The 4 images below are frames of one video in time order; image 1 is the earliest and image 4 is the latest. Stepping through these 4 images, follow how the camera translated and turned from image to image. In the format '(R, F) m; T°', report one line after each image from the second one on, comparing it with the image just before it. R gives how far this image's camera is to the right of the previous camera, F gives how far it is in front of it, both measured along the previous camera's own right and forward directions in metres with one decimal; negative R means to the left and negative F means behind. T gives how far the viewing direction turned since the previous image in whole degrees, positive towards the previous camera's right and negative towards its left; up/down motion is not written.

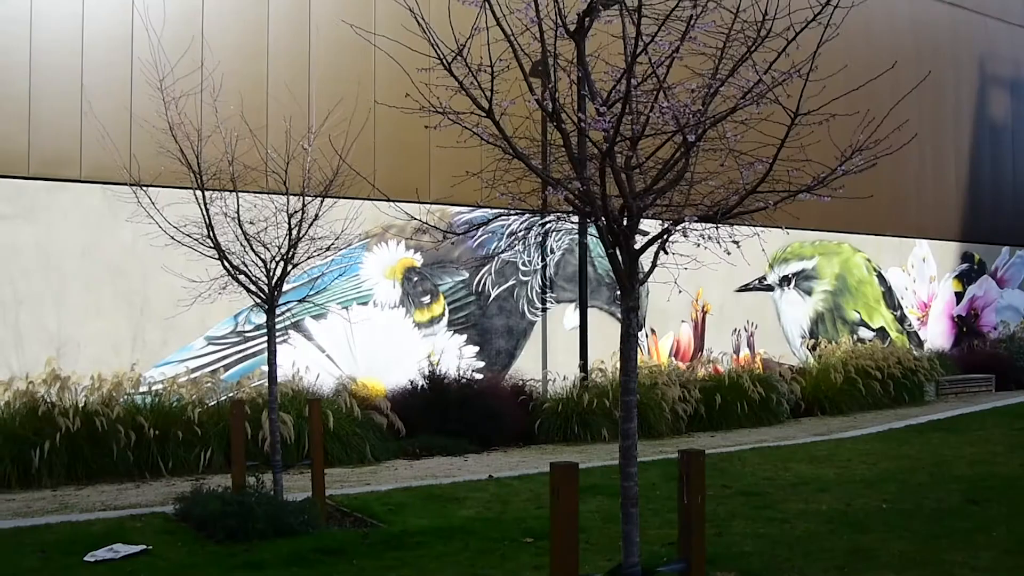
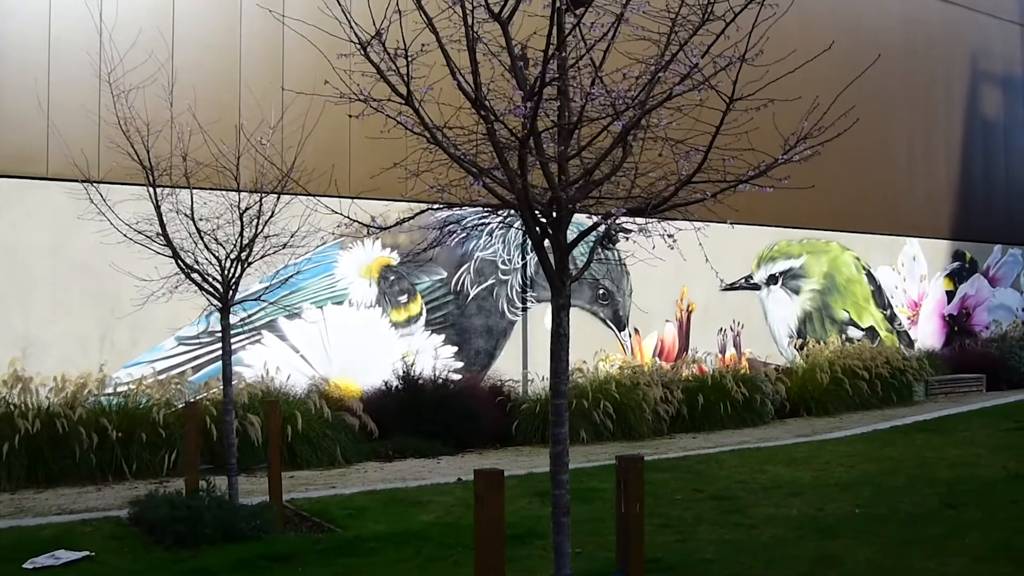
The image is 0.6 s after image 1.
(+0.6, +0.2) m; 0°
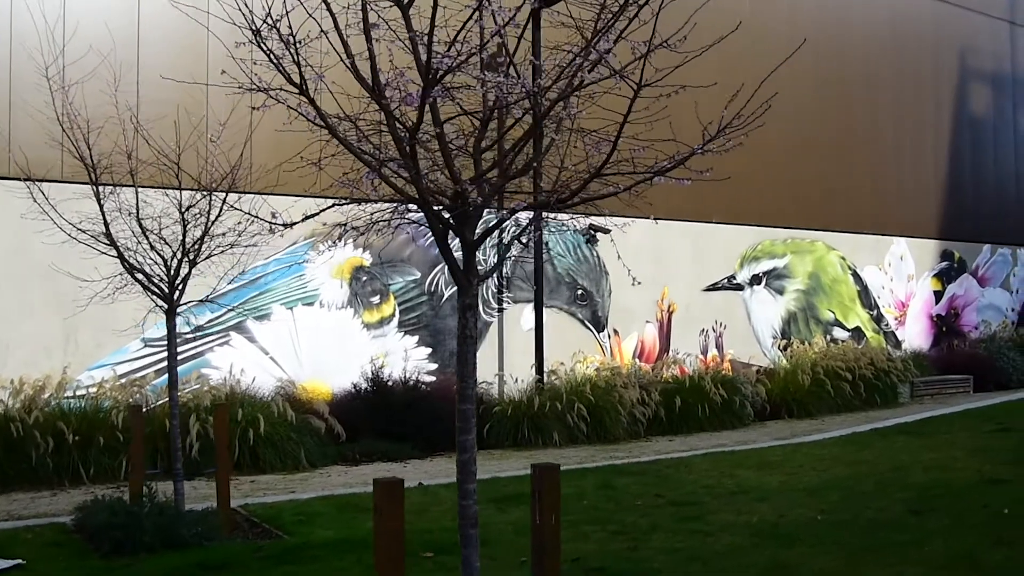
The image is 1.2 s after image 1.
(+0.7, +0.2) m; 0°
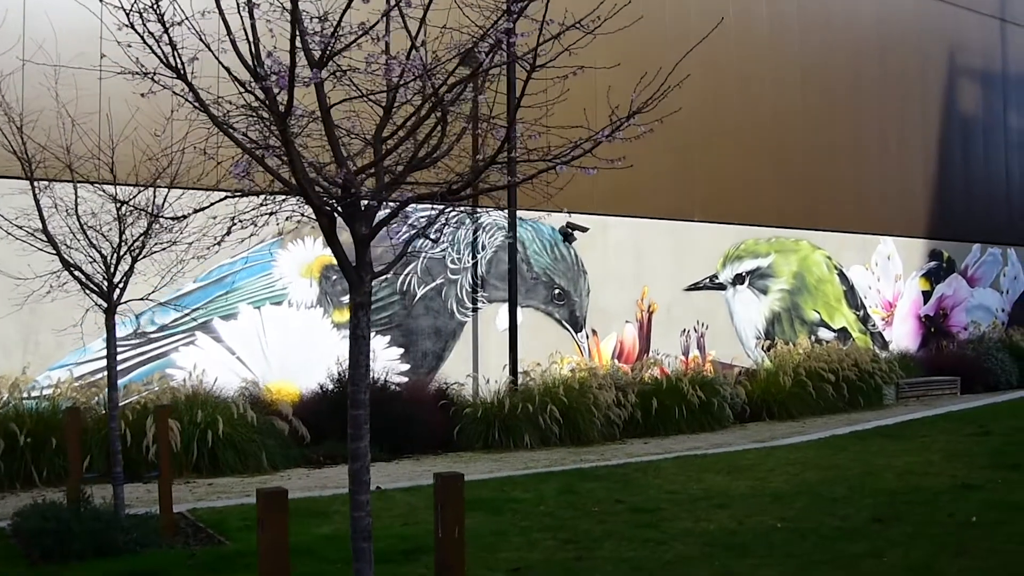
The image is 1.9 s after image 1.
(+0.7, +0.3) m; 0°
